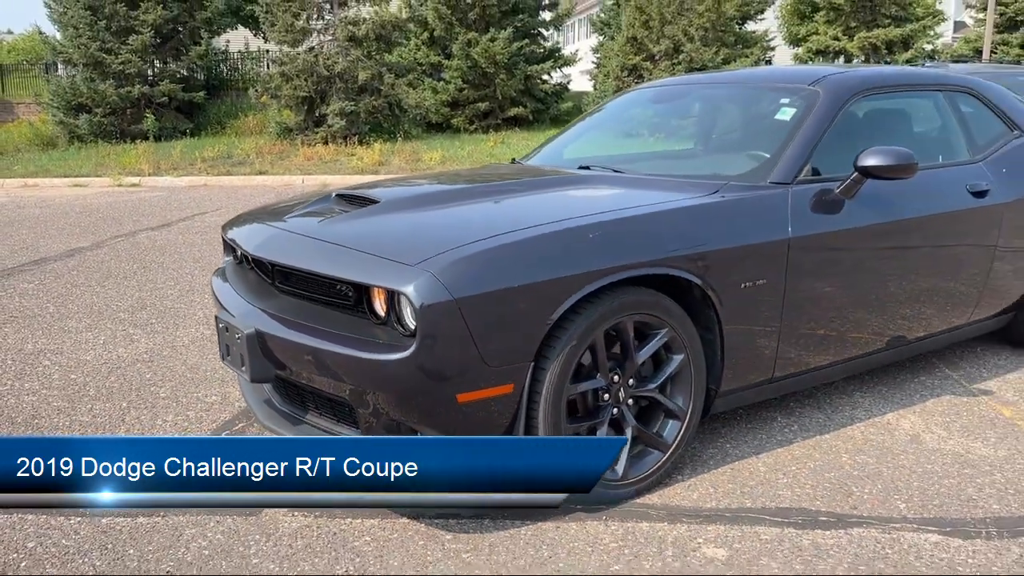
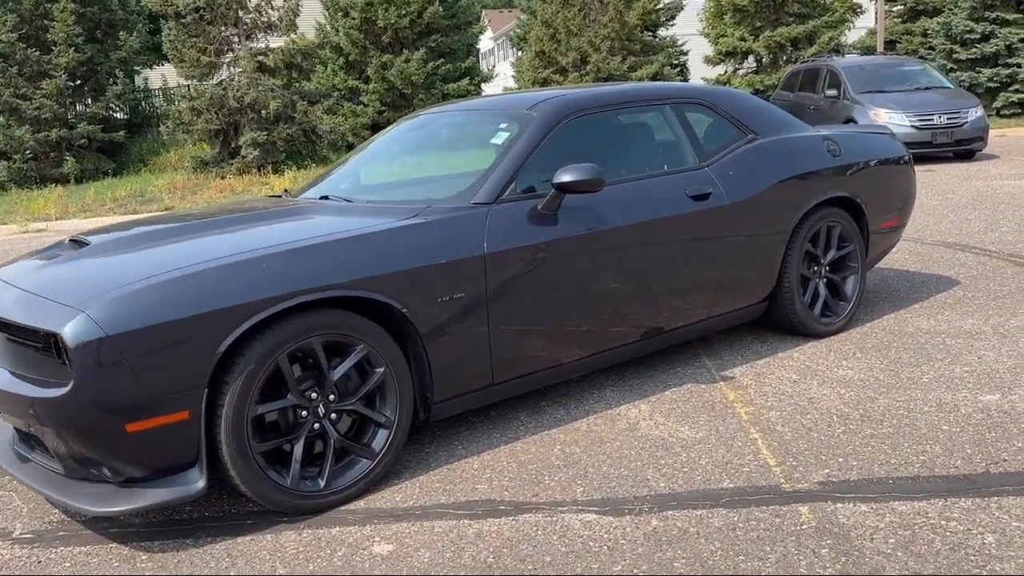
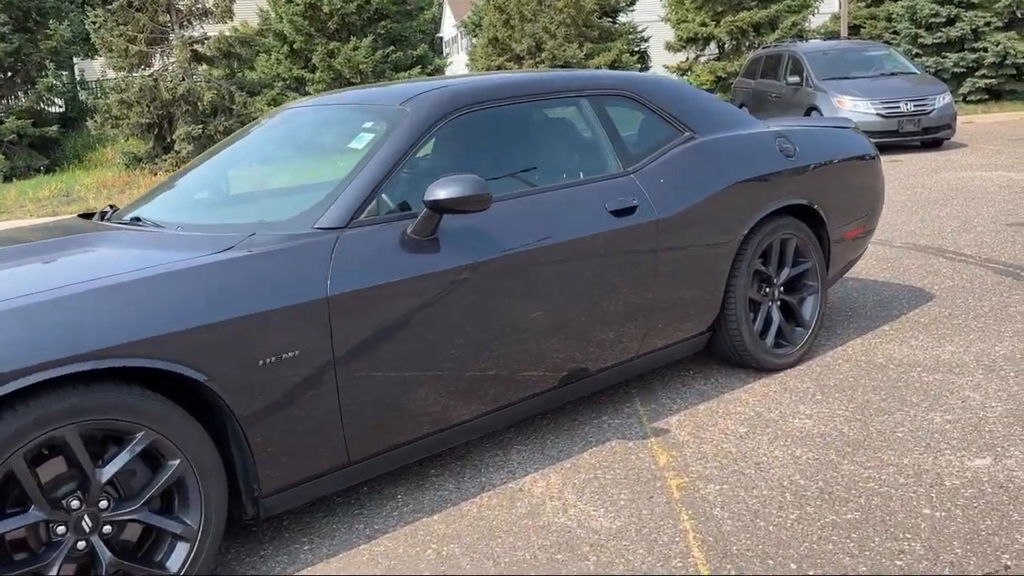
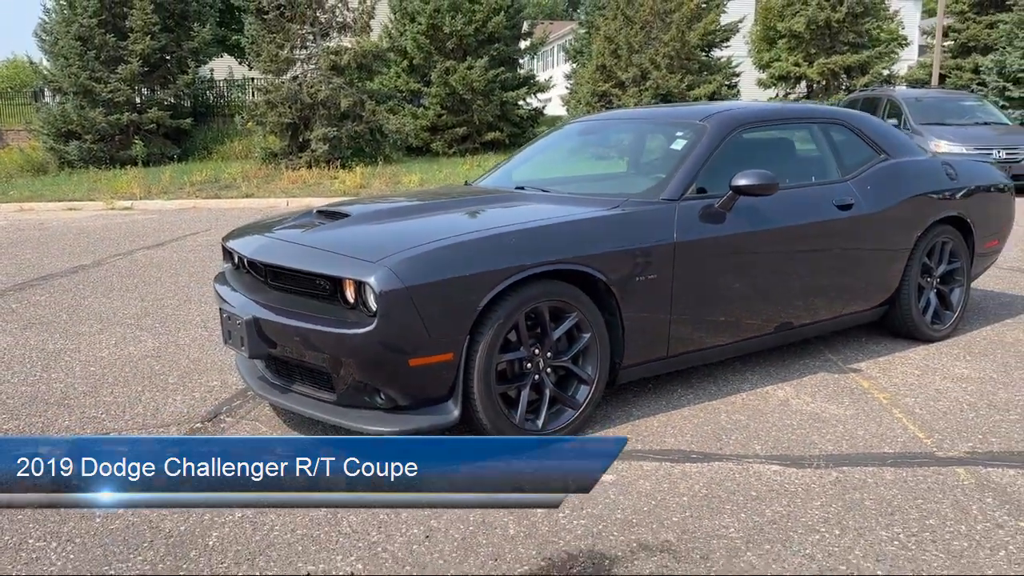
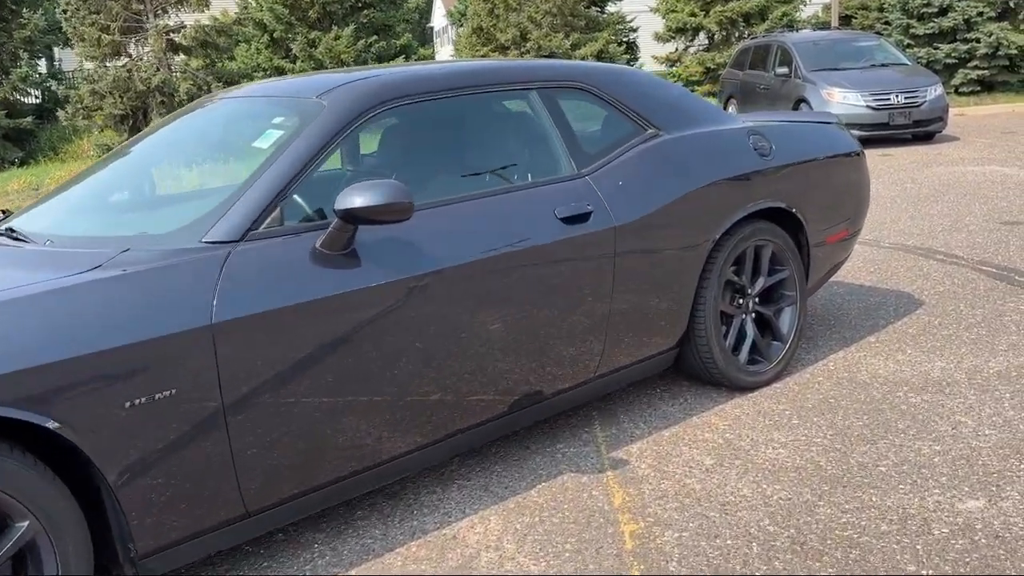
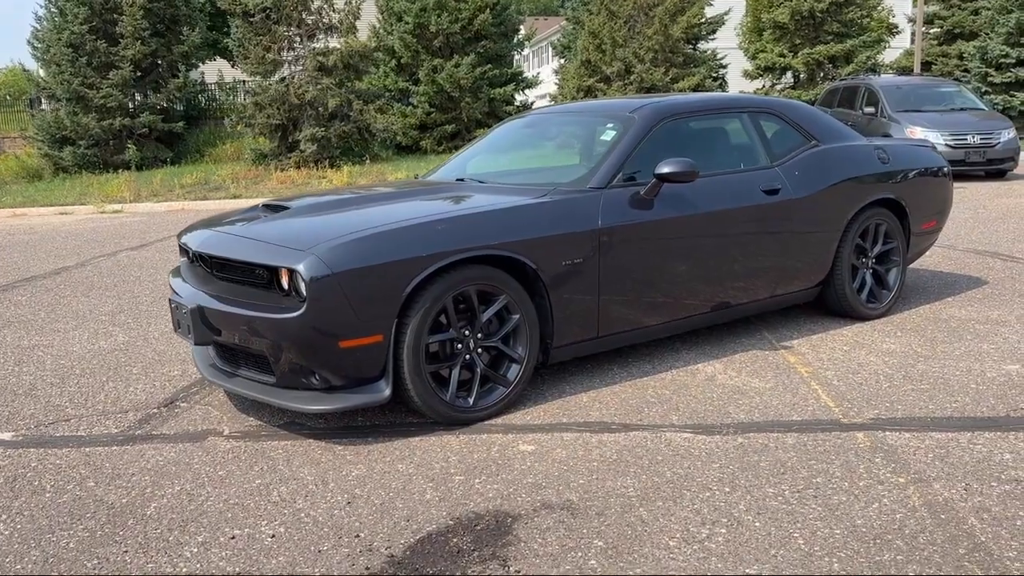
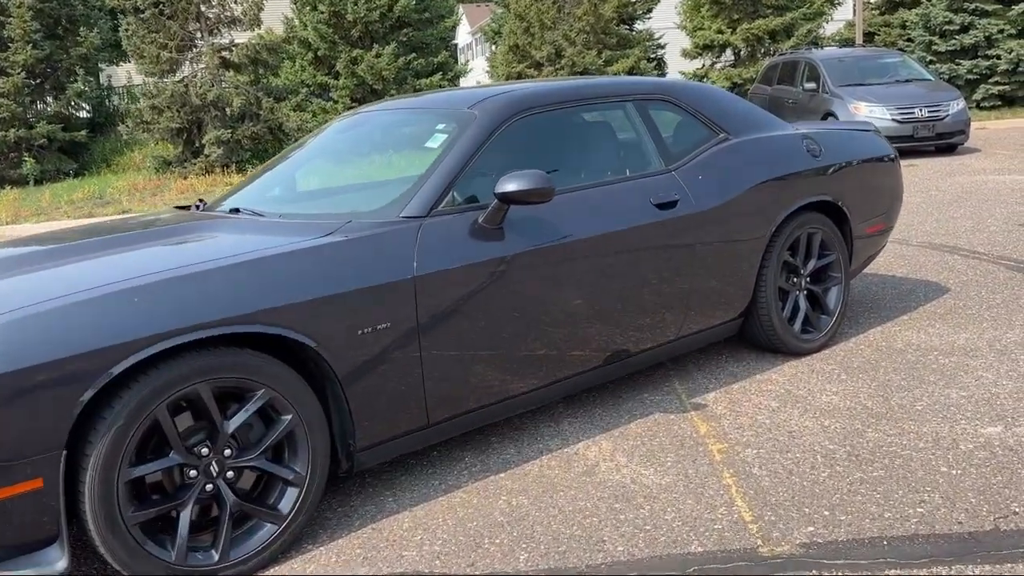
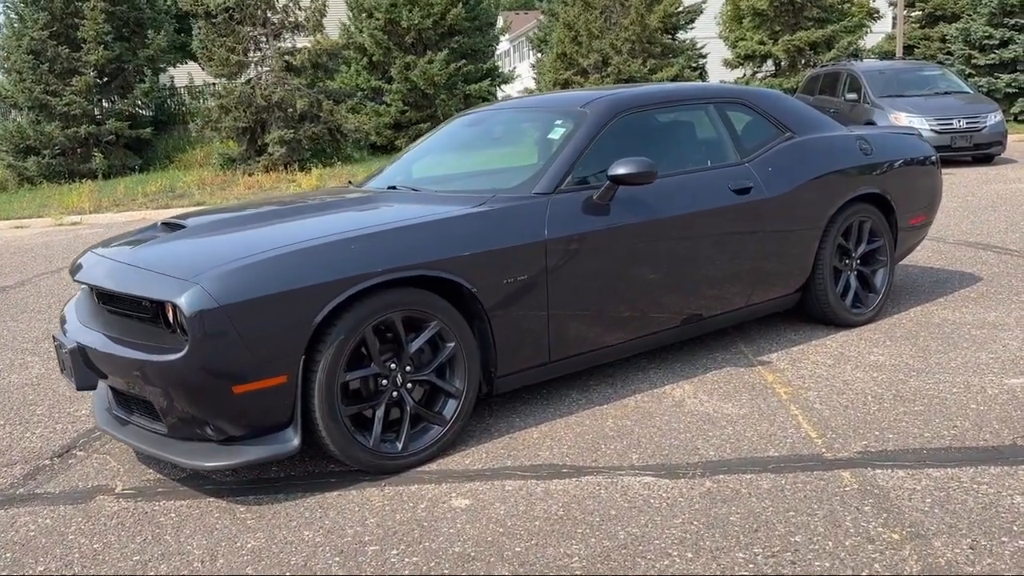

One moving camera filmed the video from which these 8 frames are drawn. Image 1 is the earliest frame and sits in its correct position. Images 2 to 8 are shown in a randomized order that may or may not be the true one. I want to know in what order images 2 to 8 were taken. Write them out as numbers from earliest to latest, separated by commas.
4, 6, 8, 2, 7, 3, 5
